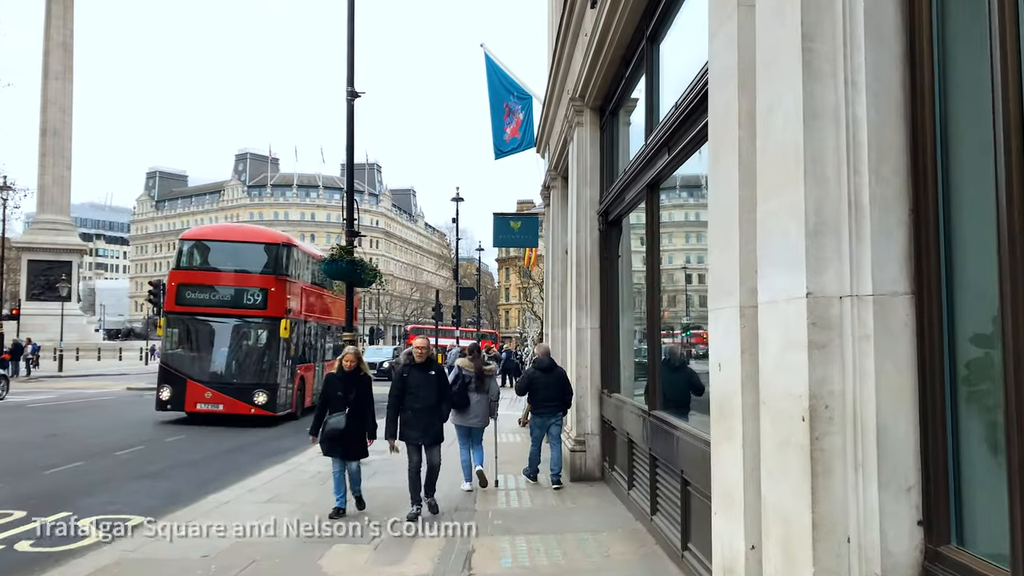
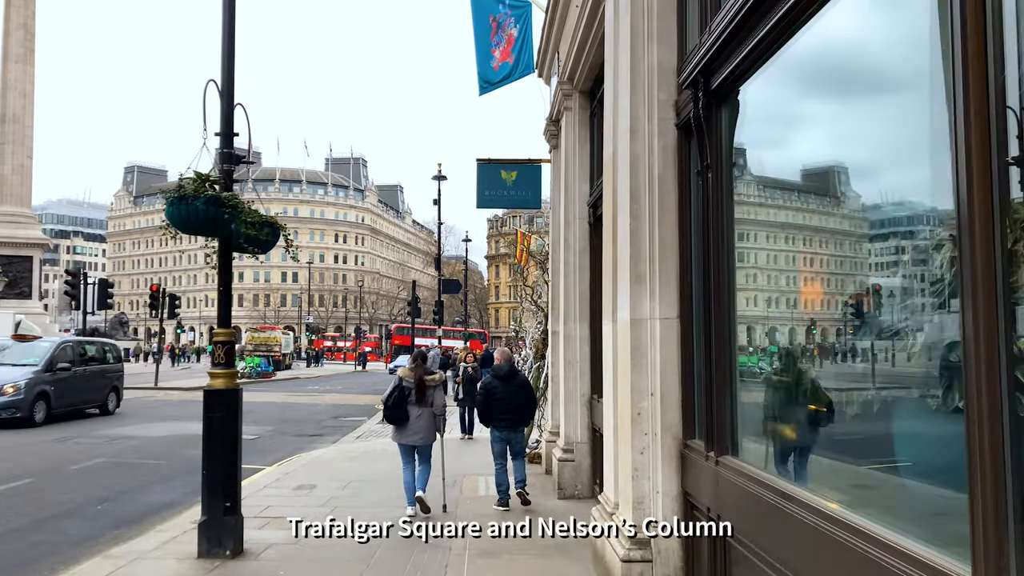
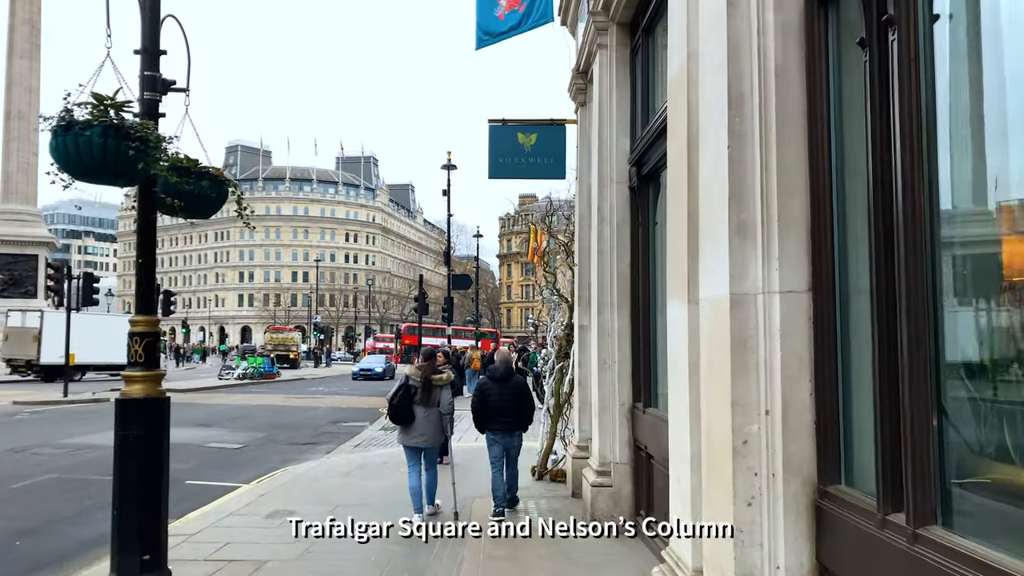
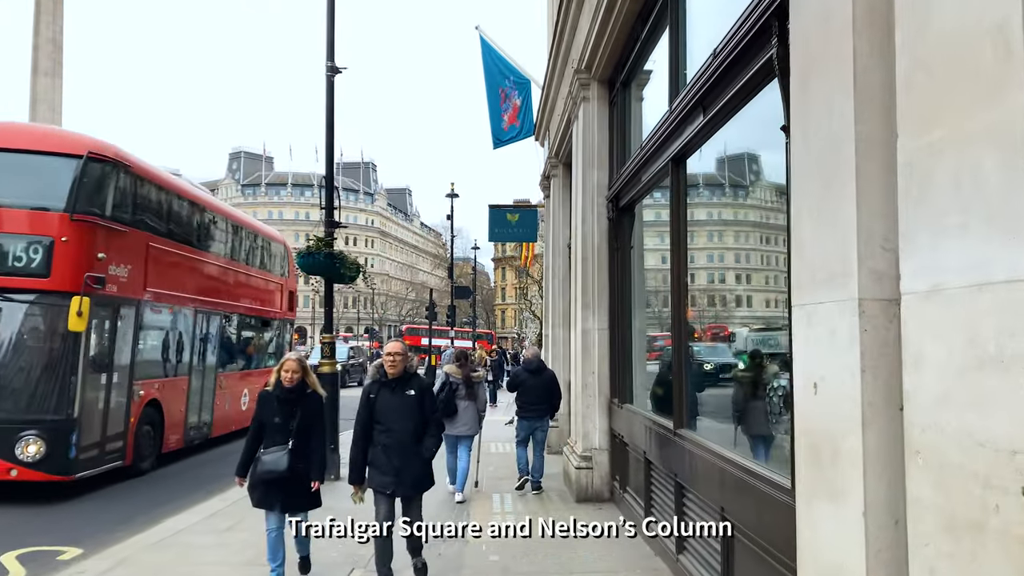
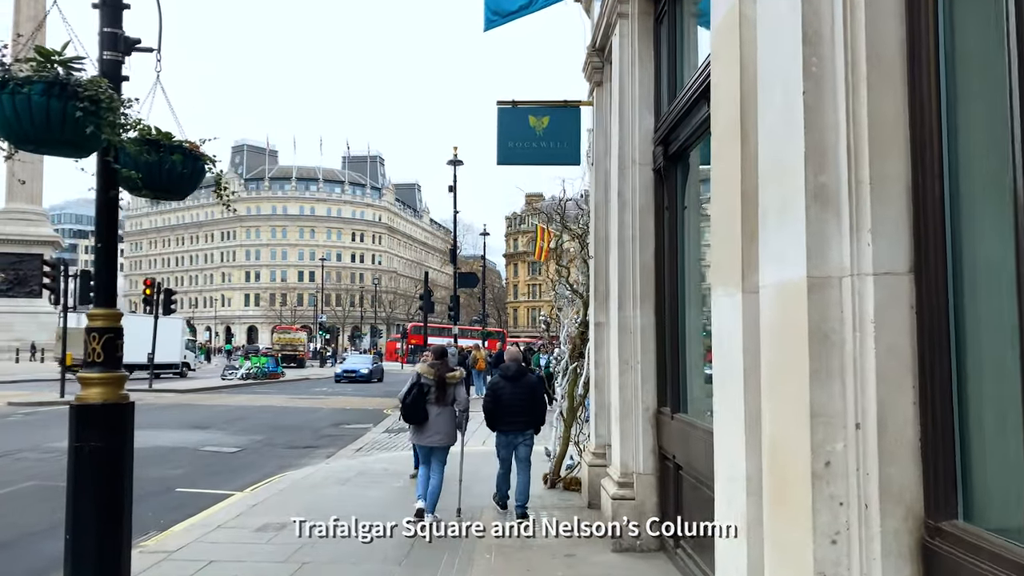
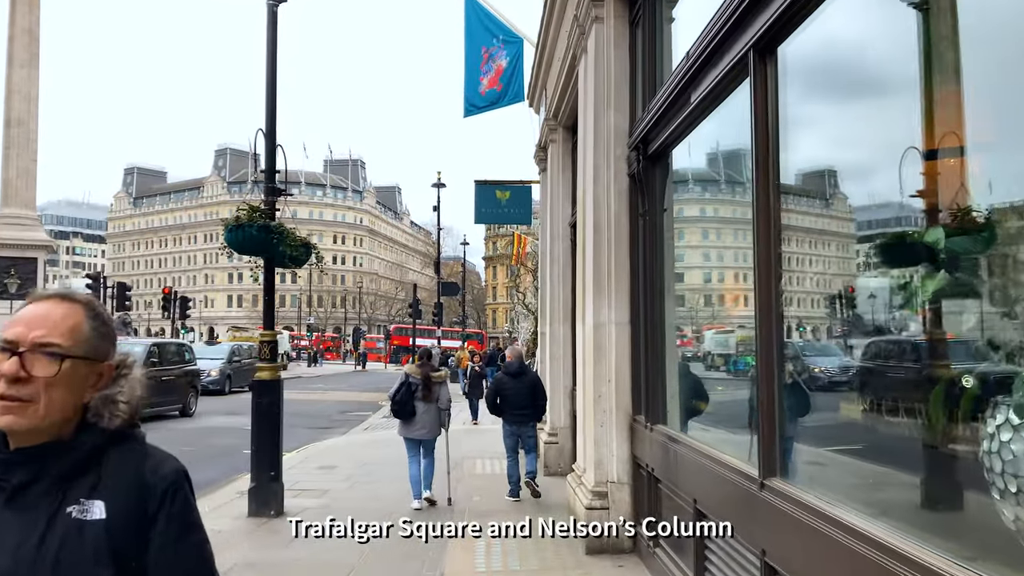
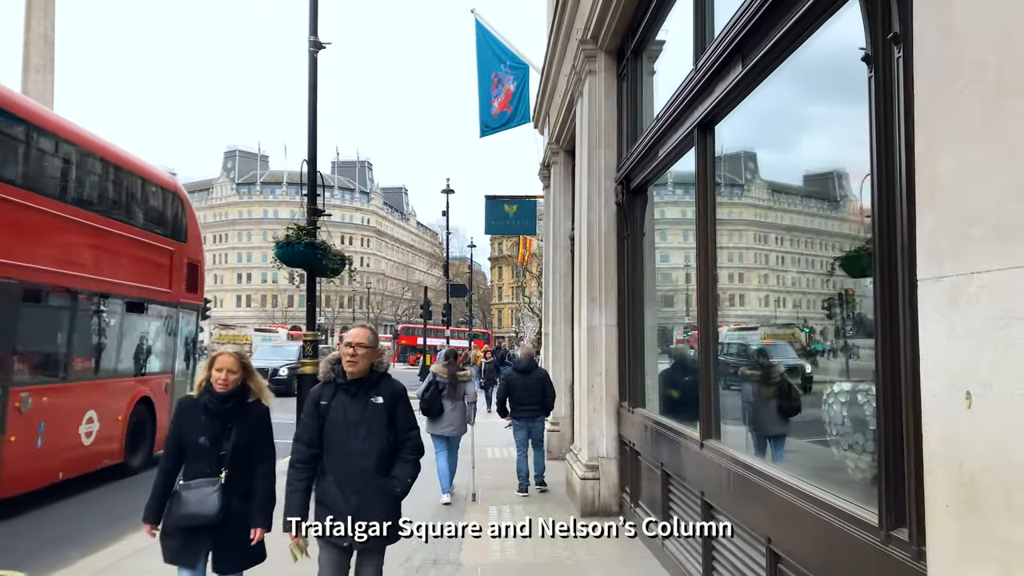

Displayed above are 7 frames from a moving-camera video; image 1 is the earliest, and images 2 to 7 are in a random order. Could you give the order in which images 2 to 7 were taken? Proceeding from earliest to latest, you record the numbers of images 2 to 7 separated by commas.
4, 7, 6, 2, 3, 5
